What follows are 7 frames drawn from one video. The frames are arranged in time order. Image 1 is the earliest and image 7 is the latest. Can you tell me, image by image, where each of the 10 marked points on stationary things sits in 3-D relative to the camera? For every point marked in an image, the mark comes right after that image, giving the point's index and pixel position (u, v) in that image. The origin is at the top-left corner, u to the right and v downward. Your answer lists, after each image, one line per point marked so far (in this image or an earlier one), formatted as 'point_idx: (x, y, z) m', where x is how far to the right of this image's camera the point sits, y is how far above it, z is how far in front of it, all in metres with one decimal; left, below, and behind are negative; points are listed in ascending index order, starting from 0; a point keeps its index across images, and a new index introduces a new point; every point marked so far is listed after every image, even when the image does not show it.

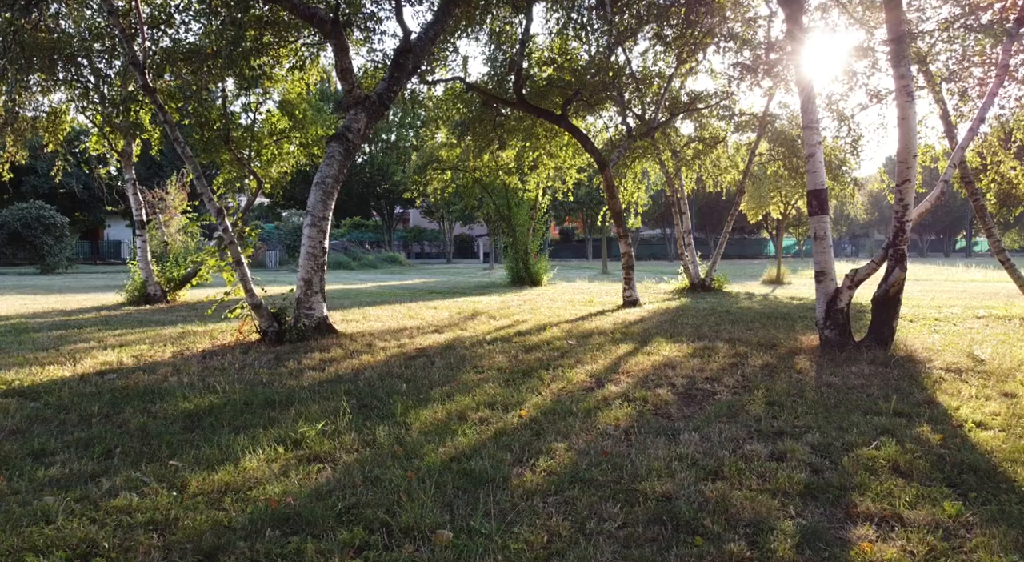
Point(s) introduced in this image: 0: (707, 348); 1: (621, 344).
0: (+2.0, -0.7, +5.8) m
1: (+1.2, -0.7, +6.2) m
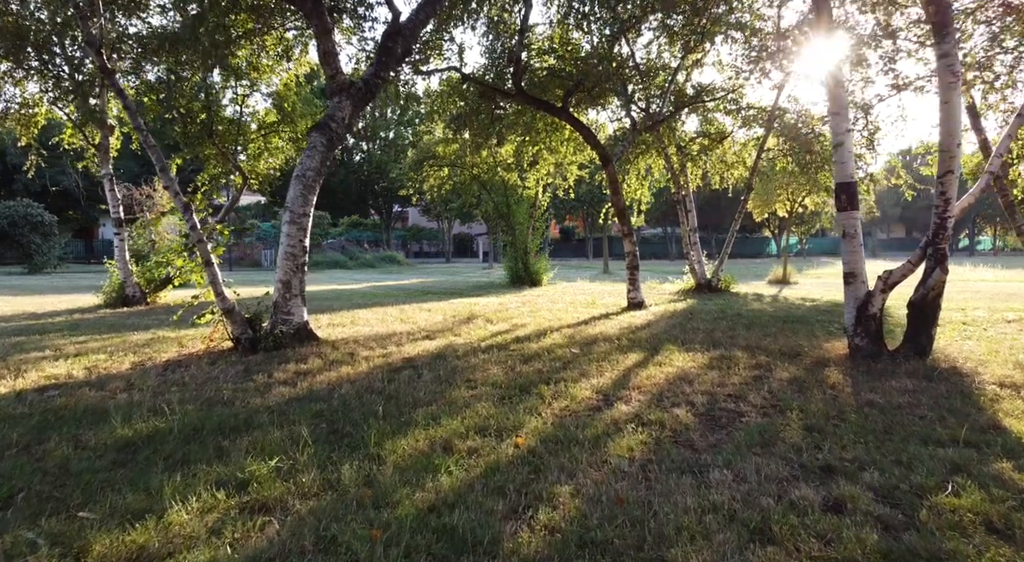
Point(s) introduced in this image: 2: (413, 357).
0: (+1.9, -0.7, +5.2) m
1: (+1.1, -0.7, +5.6) m
2: (-0.9, -0.7, +5.4) m
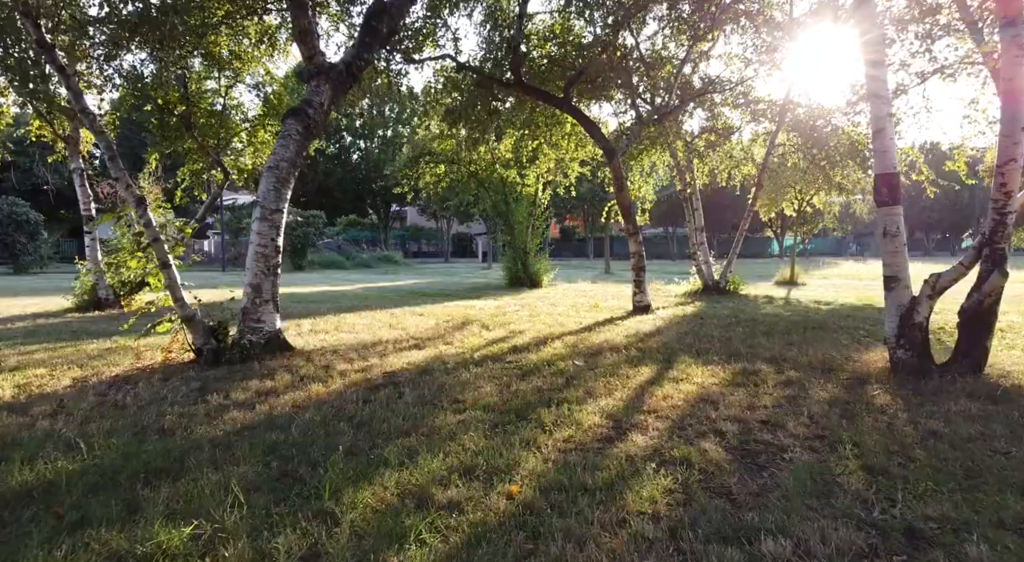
0: (+1.9, -0.8, +4.6) m
1: (+1.1, -0.7, +5.0) m
2: (-1.0, -0.8, +4.8) m
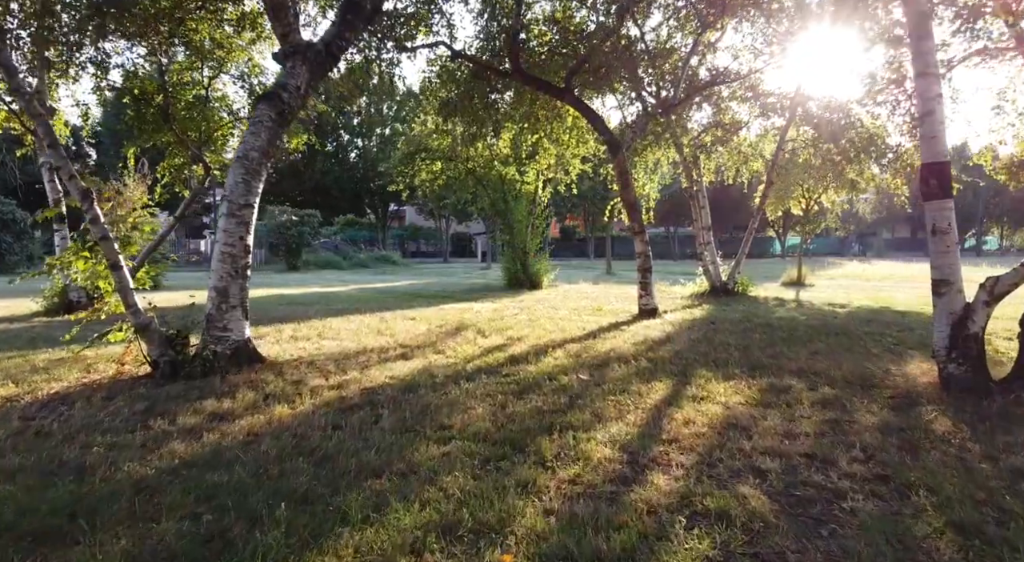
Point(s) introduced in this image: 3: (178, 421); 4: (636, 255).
0: (+1.9, -0.8, +4.0) m
1: (+1.1, -0.8, +4.4) m
2: (-1.0, -0.8, +4.2) m
3: (-2.0, -0.8, +3.3) m
4: (+2.0, +0.4, +9.2) m
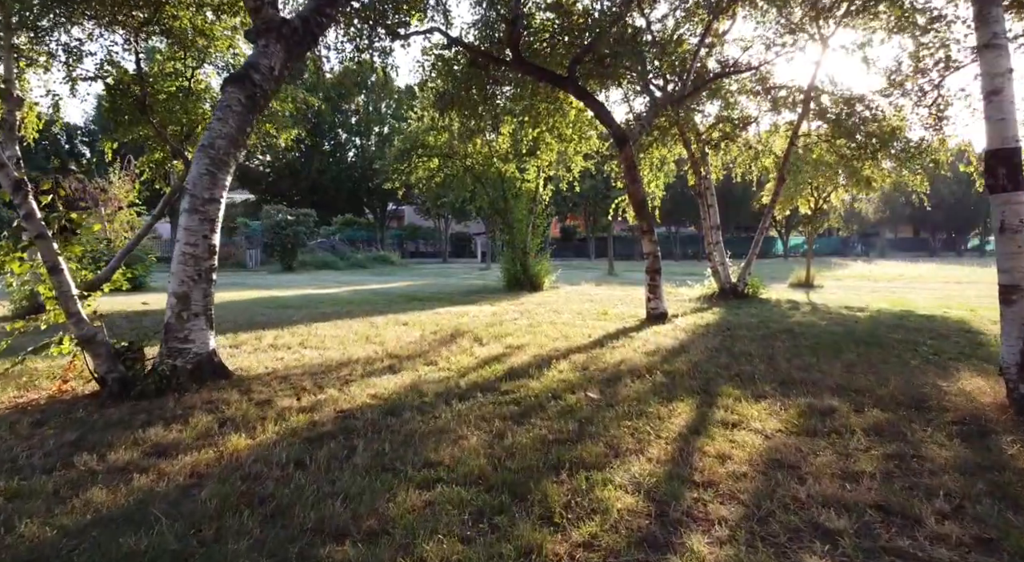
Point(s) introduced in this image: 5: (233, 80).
0: (+1.9, -0.8, +3.5) m
1: (+1.1, -0.8, +3.9) m
2: (-1.0, -0.8, +3.7) m
3: (-2.0, -0.8, +2.8) m
4: (+2.0, +0.4, +8.6) m
5: (-2.2, +1.6, +4.5) m
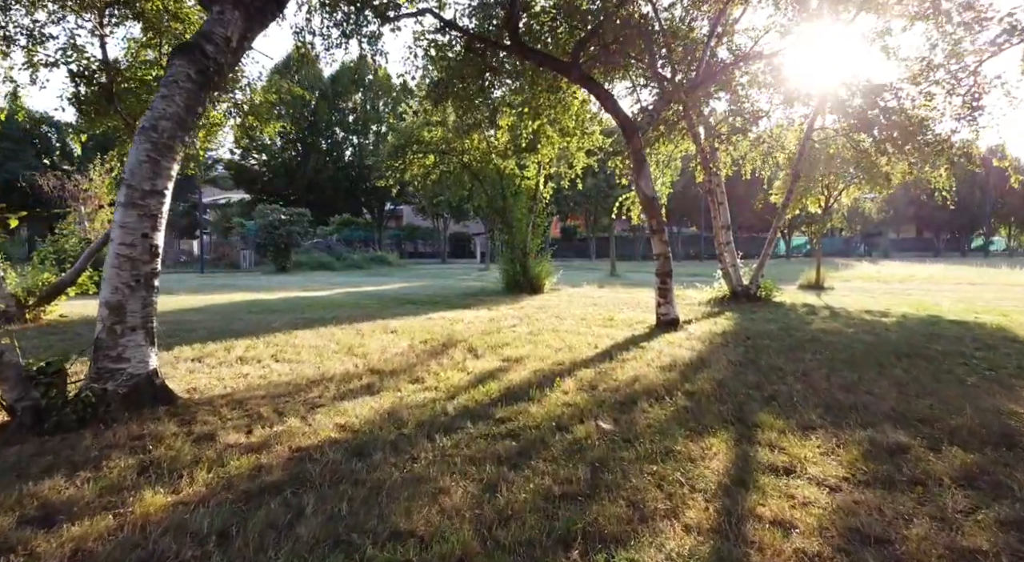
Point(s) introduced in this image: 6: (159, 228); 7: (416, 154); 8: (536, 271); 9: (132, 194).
0: (+1.8, -0.9, +2.8) m
1: (+1.1, -0.8, +3.2) m
2: (-1.0, -0.9, +3.0) m
3: (-2.0, -0.9, +2.1) m
4: (+2.0, +0.3, +7.9) m
5: (-2.2, +1.5, +3.8) m
6: (-2.3, +0.3, +3.7) m
7: (-2.4, +3.2, +14.3) m
8: (+0.7, +0.3, +15.1) m
9: (-2.4, +0.5, +3.6) m
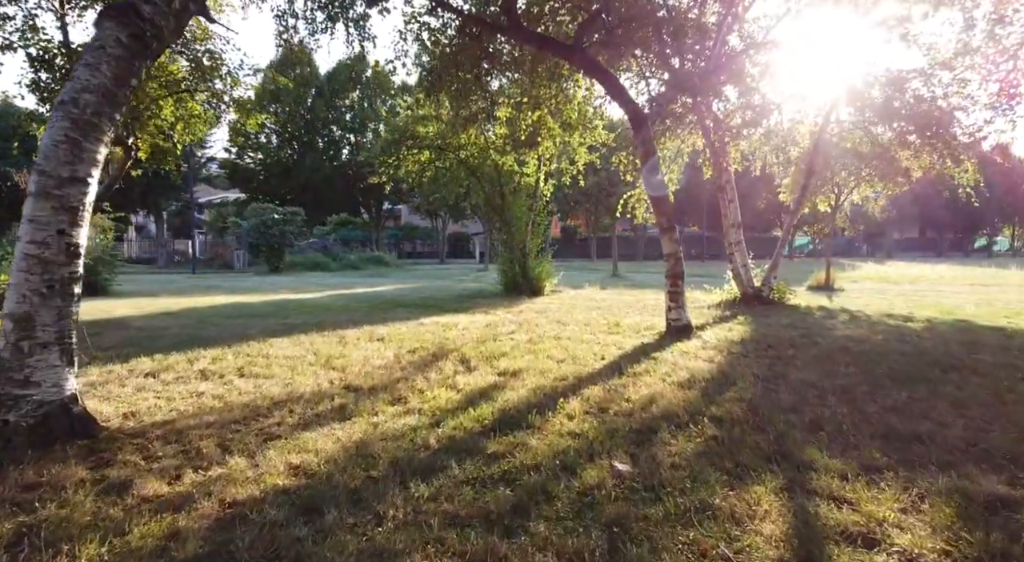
0: (+1.8, -0.9, +2.2) m
1: (+1.0, -0.9, +2.6) m
2: (-1.0, -0.9, +2.4) m
3: (-2.0, -0.9, +1.5) m
4: (+1.9, +0.3, +7.3) m
5: (-2.2, +1.5, +3.2) m
6: (-2.3, +0.3, +3.1) m
7: (-2.4, +3.1, +13.7) m
8: (+0.6, +0.2, +14.5) m
9: (-2.4, +0.5, +3.0) m
